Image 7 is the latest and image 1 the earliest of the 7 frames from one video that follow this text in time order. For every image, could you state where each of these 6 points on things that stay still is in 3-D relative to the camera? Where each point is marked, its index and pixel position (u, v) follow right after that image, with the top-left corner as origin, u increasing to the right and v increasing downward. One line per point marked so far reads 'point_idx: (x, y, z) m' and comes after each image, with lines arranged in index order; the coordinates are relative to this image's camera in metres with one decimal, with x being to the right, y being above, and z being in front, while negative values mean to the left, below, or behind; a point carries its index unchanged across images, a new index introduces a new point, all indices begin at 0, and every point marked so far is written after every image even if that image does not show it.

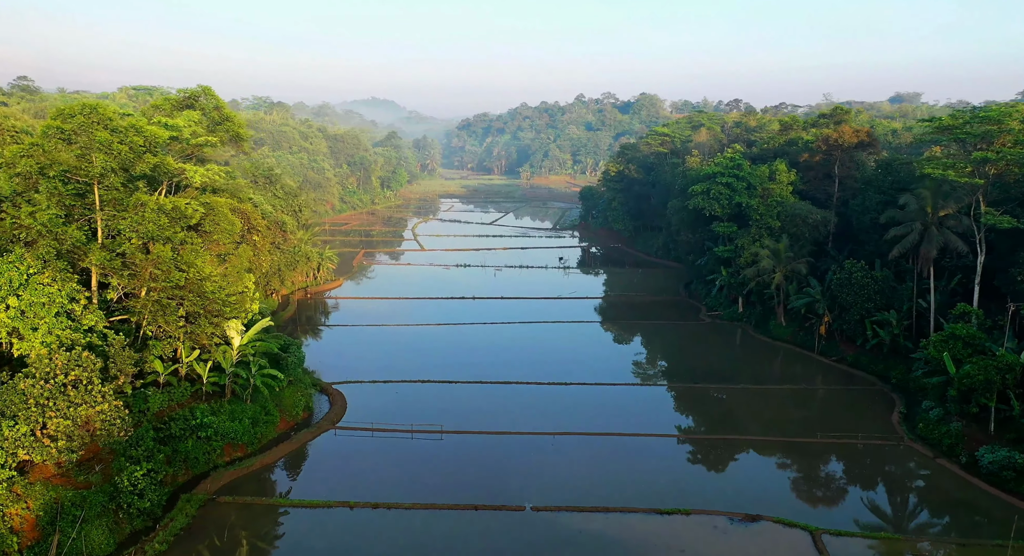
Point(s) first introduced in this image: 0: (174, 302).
0: (-7.9, -0.6, +18.8) m
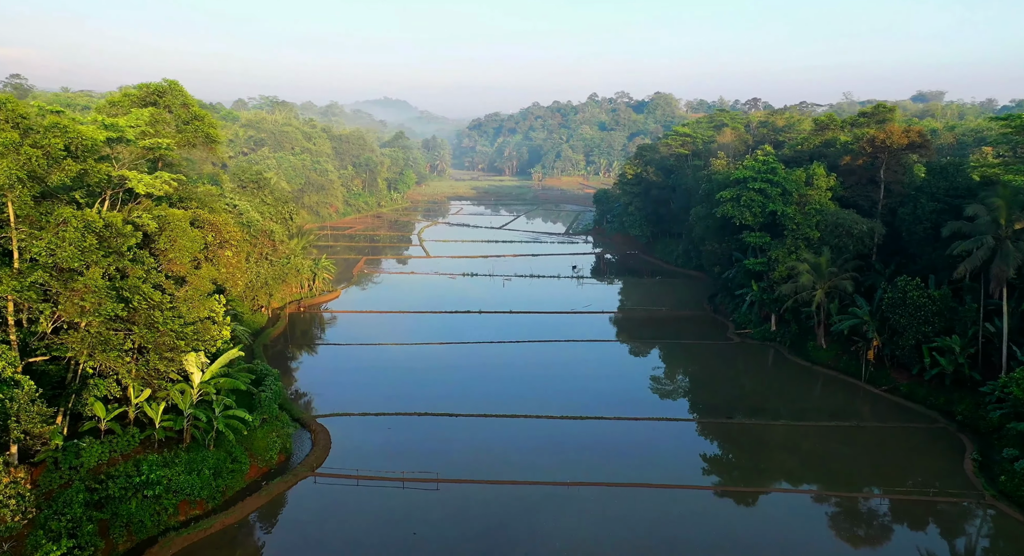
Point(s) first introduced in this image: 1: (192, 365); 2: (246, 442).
0: (-7.7, -1.1, +15.8) m
1: (-7.0, -1.9, +17.5) m
2: (-6.3, -3.9, +19.0) m
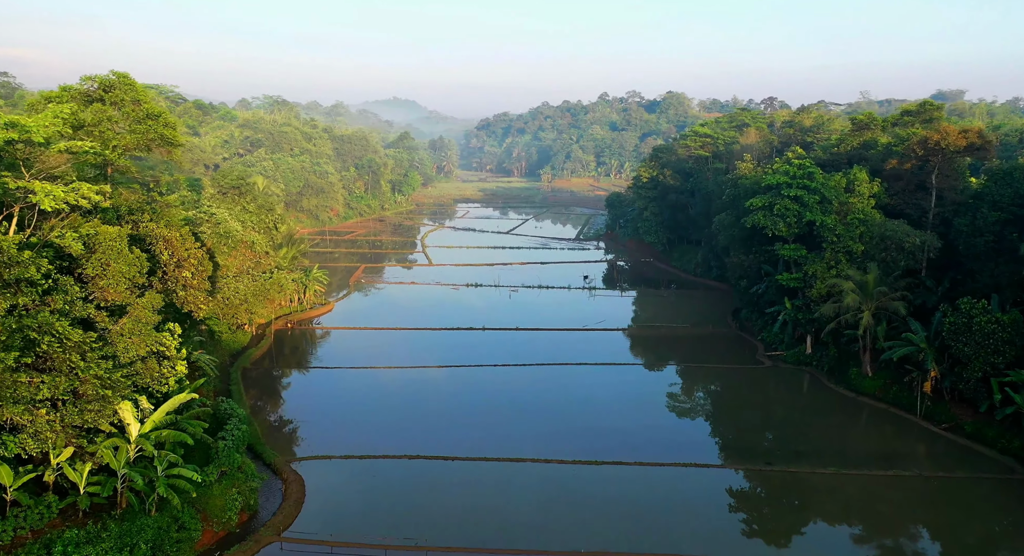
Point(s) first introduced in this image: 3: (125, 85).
0: (-7.7, -1.7, +12.7) m
1: (-6.9, -2.5, +14.4) m
2: (-6.3, -4.5, +16.0) m
3: (-9.2, +4.6, +19.0) m
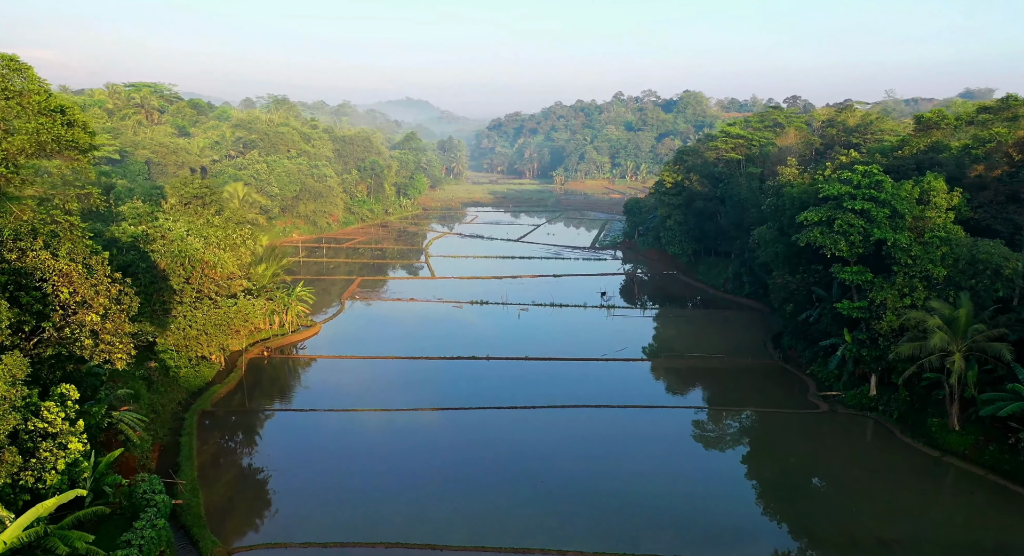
0: (-7.7, -2.5, +8.4) m
1: (-6.9, -3.3, +10.1) m
2: (-6.2, -5.3, +11.6) m
3: (-9.1, +3.8, +14.7) m
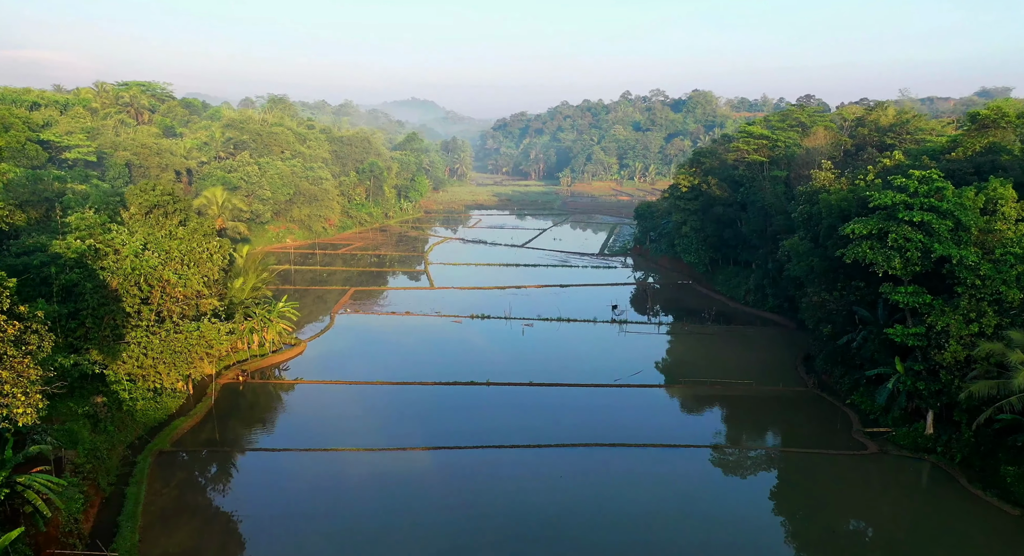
0: (-7.8, -3.0, +5.4) m
1: (-6.9, -3.8, +7.1) m
2: (-6.3, -5.8, +8.6) m
3: (-9.1, +3.2, +11.6) m
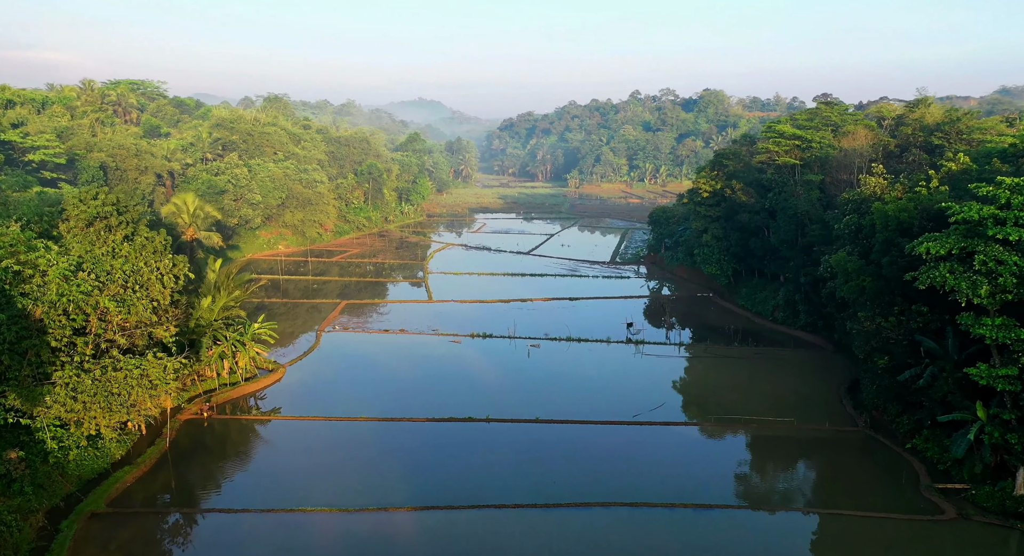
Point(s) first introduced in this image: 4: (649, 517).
0: (-7.9, -3.6, +1.9) m
1: (-7.0, -4.4, +3.6) m
2: (-6.3, -6.4, +5.1) m
3: (-9.1, +2.6, +8.2) m
4: (+3.2, -5.6, +18.5) m
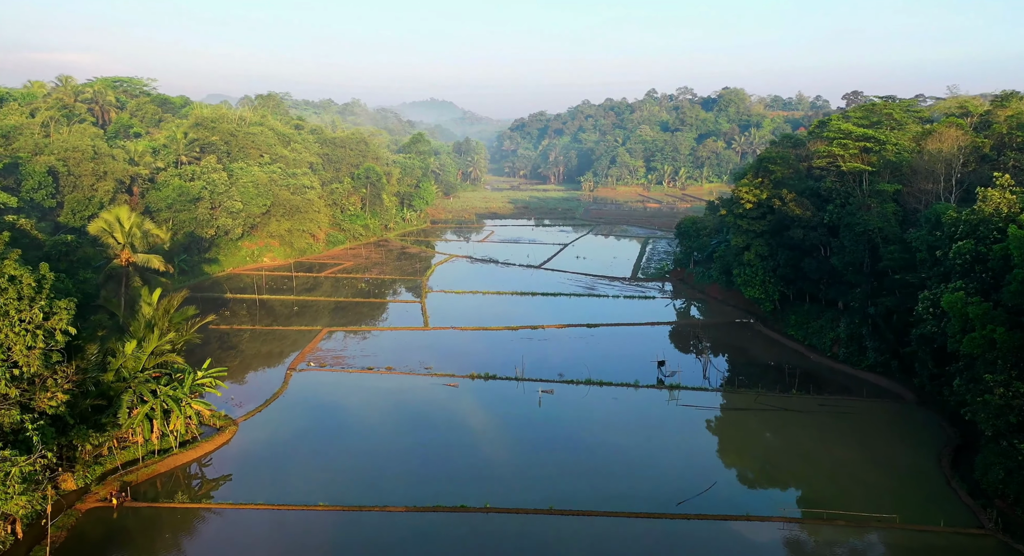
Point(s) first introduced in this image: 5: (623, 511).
0: (-8.1, -4.6, -3.7) m
1: (-7.2, -5.4, -2.0) m
2: (-6.5, -7.4, -0.5) m
3: (-9.2, +1.6, +2.7) m
4: (+3.3, -6.6, +12.8) m
5: (+2.7, -5.3, +19.9) m
